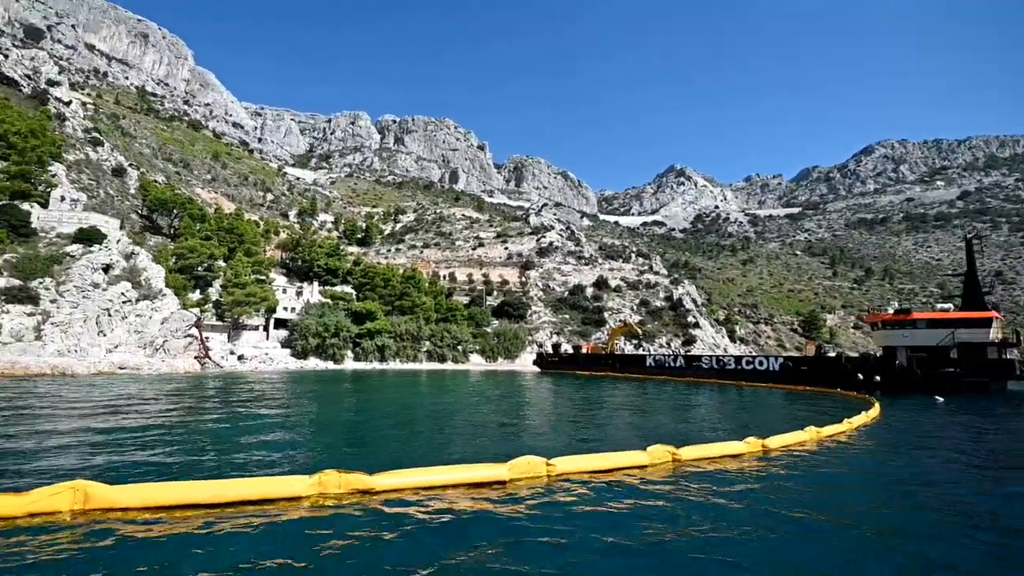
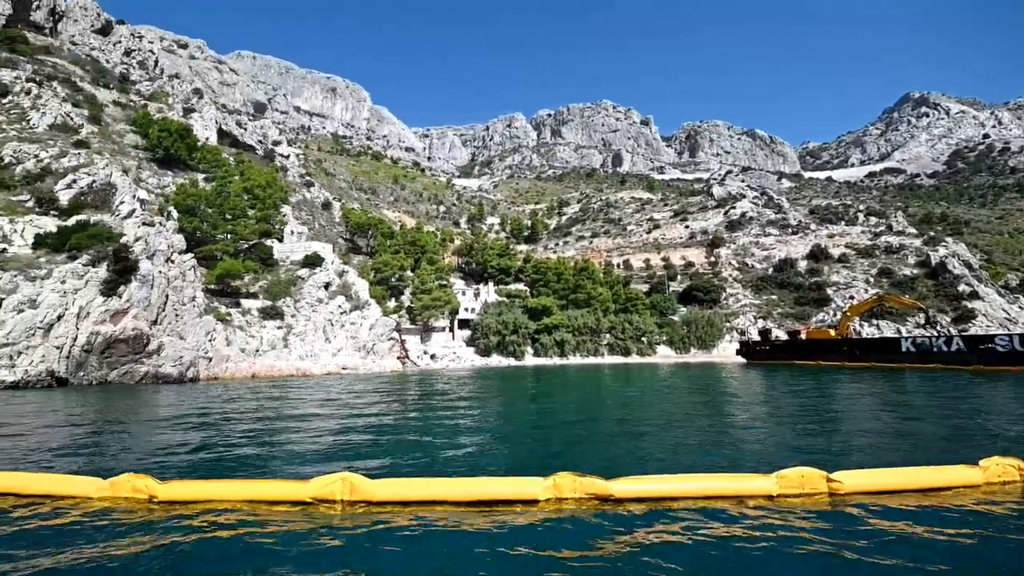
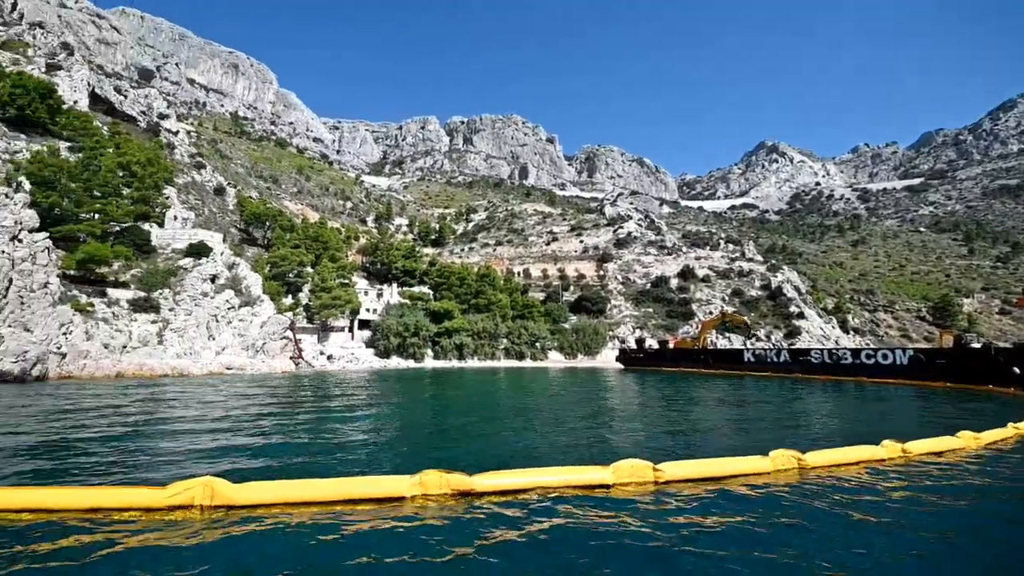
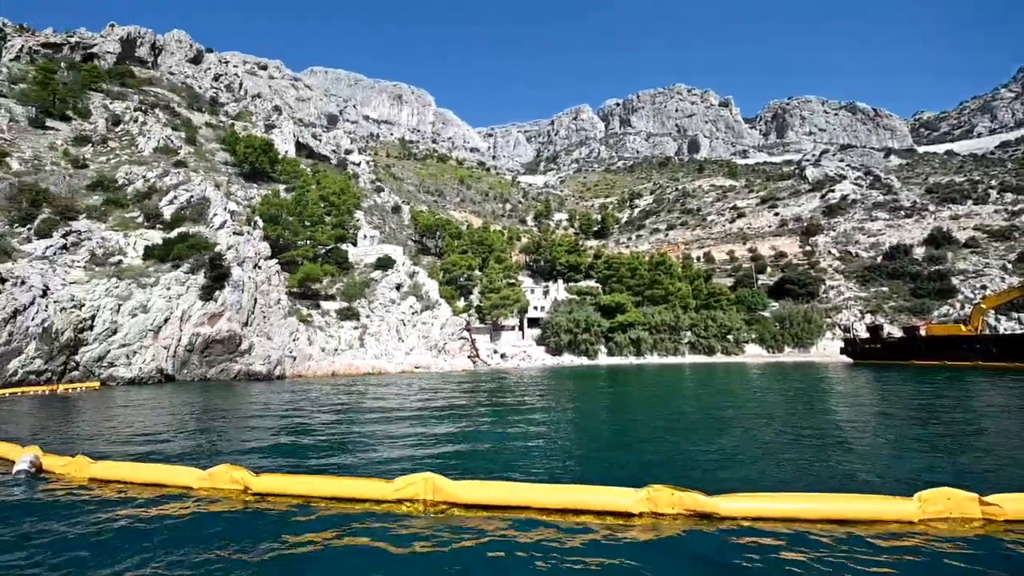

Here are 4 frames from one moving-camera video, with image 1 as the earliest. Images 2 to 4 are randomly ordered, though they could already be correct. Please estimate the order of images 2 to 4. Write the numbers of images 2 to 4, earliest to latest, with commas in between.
3, 2, 4
